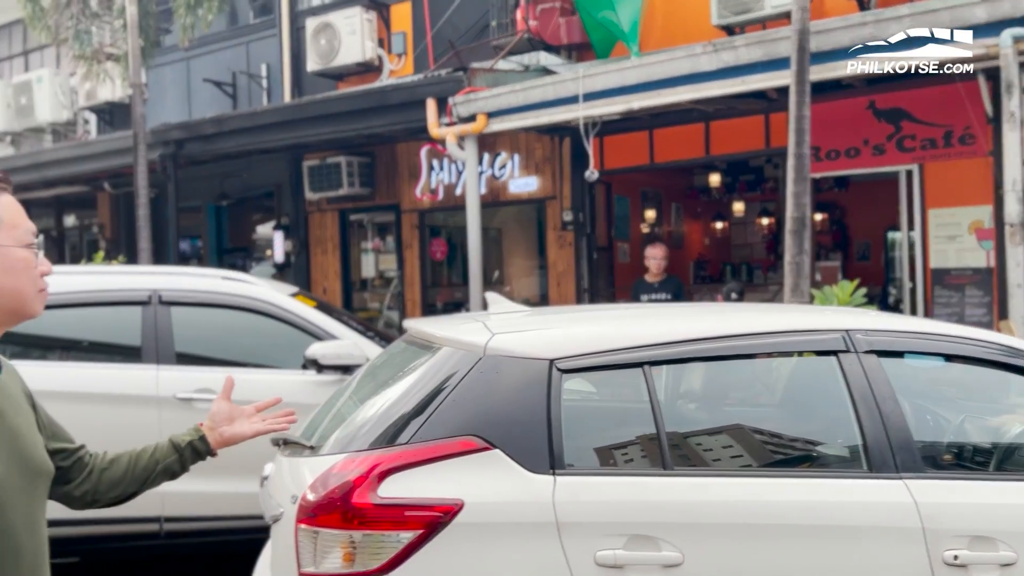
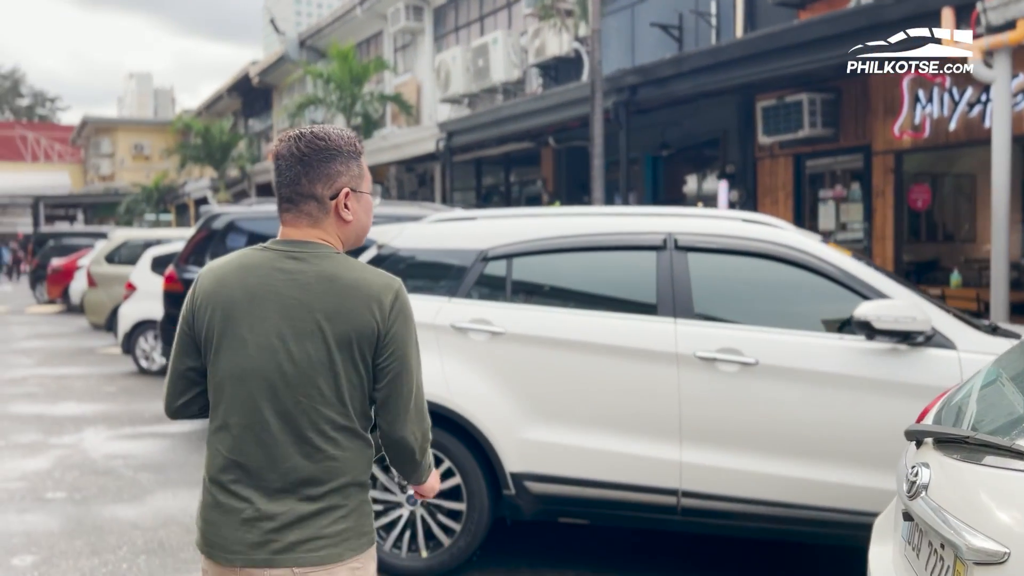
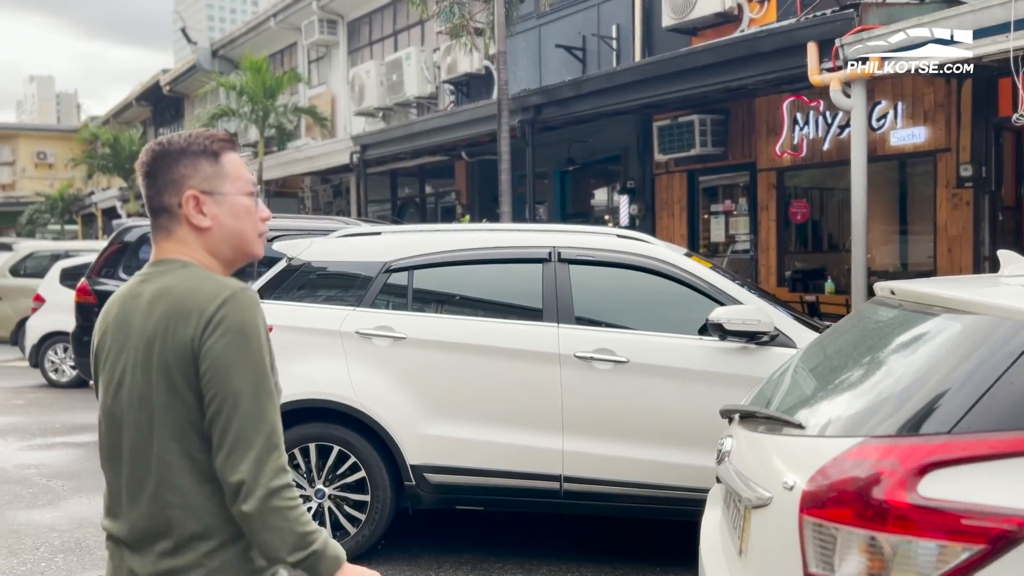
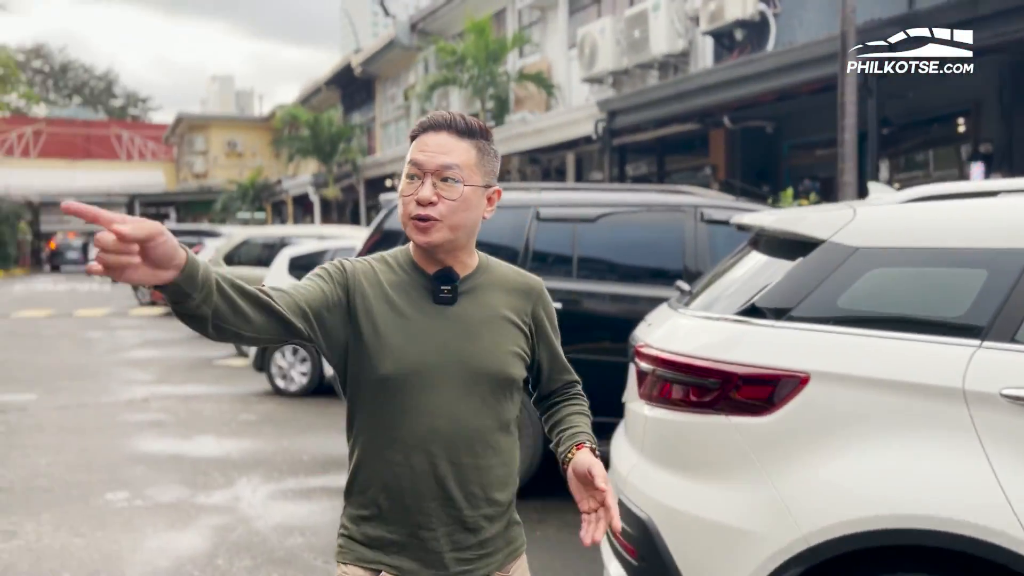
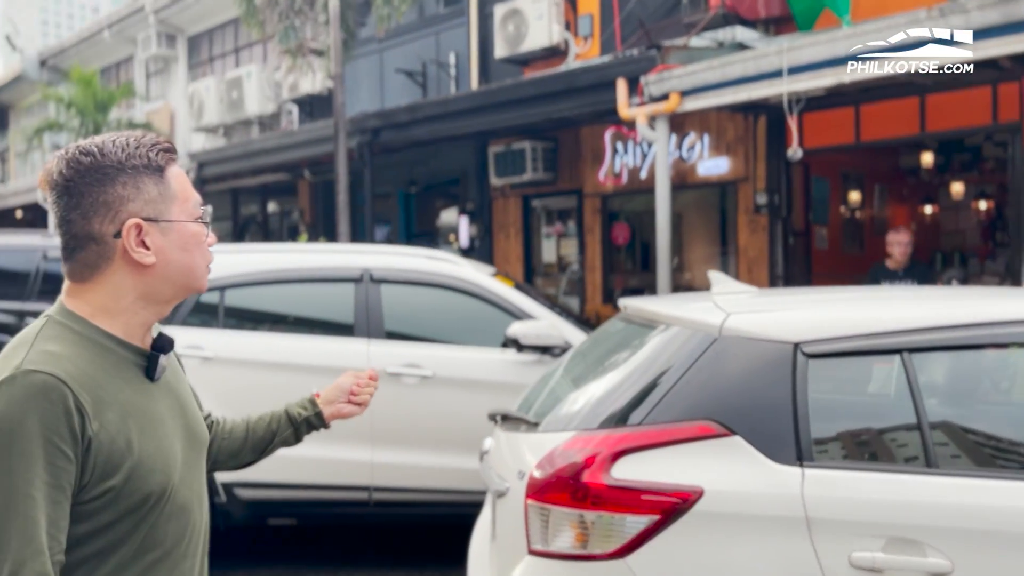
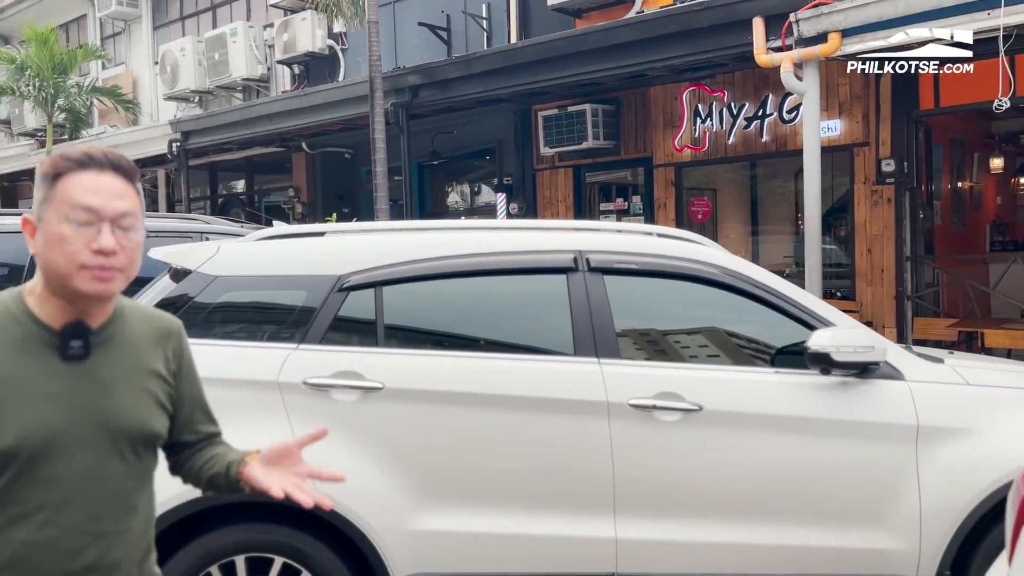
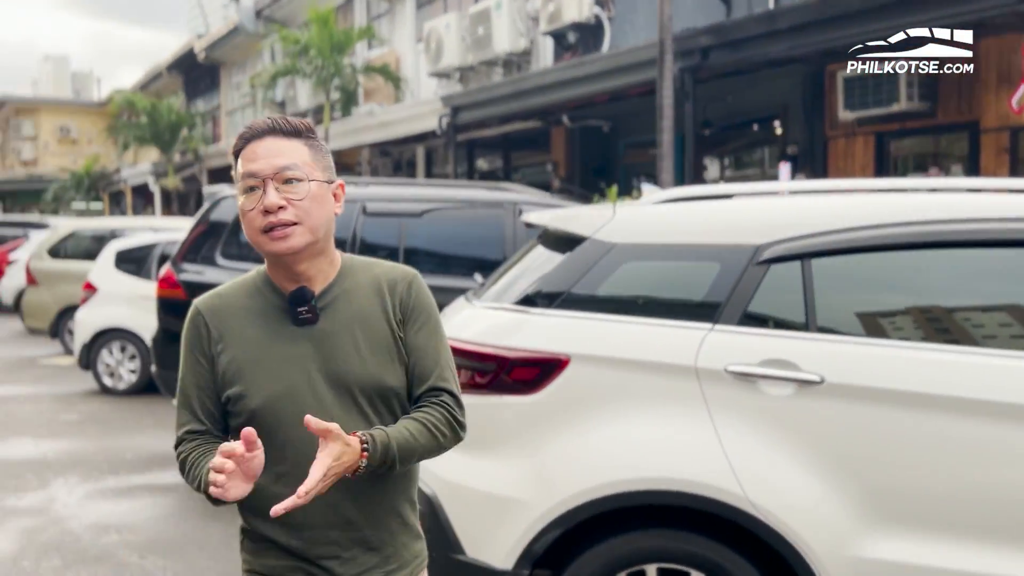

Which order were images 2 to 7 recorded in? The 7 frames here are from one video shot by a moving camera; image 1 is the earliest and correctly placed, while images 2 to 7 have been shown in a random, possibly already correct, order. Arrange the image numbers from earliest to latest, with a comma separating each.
5, 3, 2, 6, 7, 4
